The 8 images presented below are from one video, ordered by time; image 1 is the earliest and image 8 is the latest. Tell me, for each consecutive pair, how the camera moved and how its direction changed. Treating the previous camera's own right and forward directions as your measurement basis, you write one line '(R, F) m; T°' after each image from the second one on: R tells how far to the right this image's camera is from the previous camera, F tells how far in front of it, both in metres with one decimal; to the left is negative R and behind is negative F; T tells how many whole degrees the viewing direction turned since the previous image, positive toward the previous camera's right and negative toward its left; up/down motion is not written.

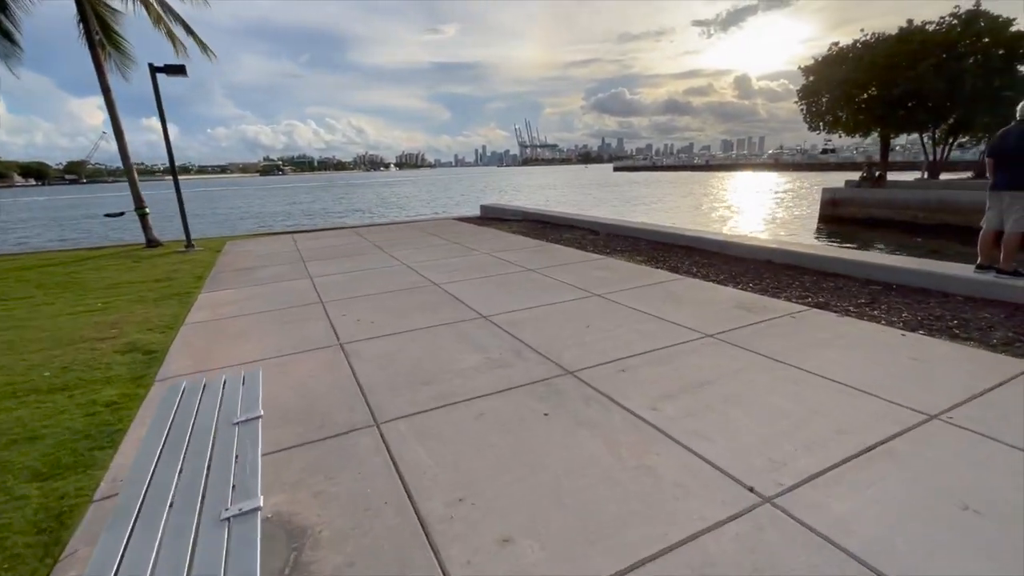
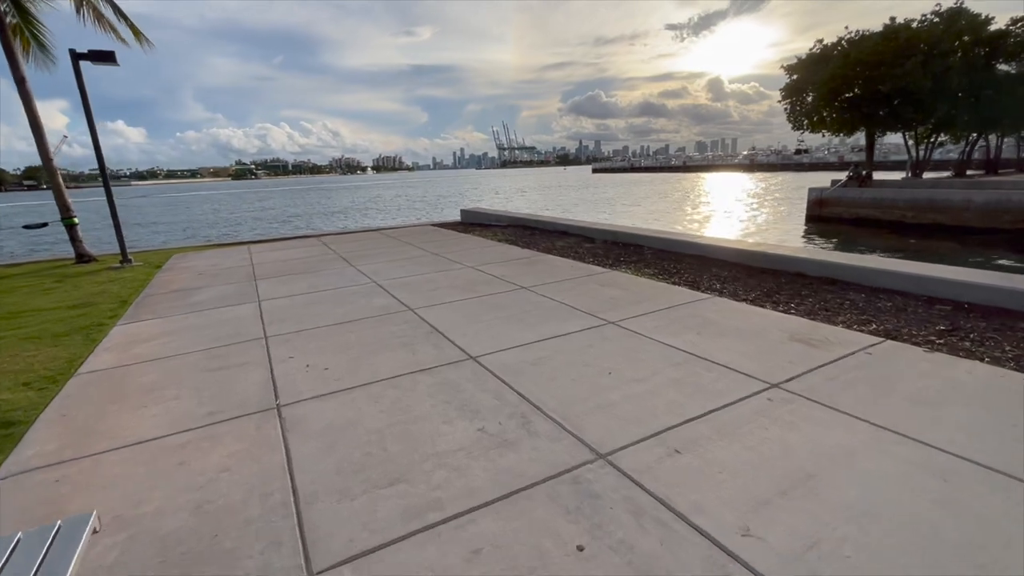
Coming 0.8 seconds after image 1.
(-0.1, +1.0) m; +2°
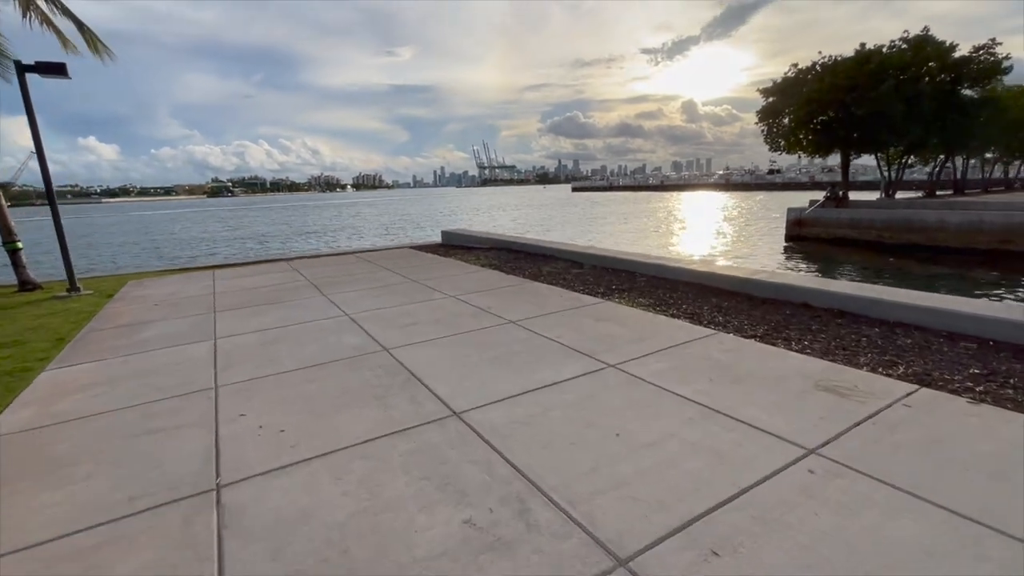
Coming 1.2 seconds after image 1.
(-0.1, +0.4) m; +2°
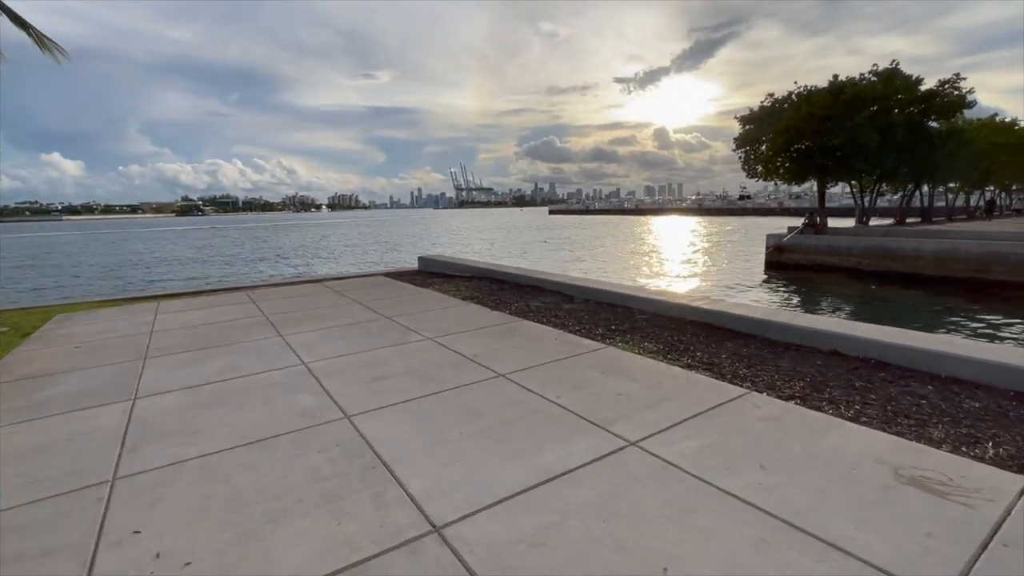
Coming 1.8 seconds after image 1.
(-0.1, +0.7) m; +3°
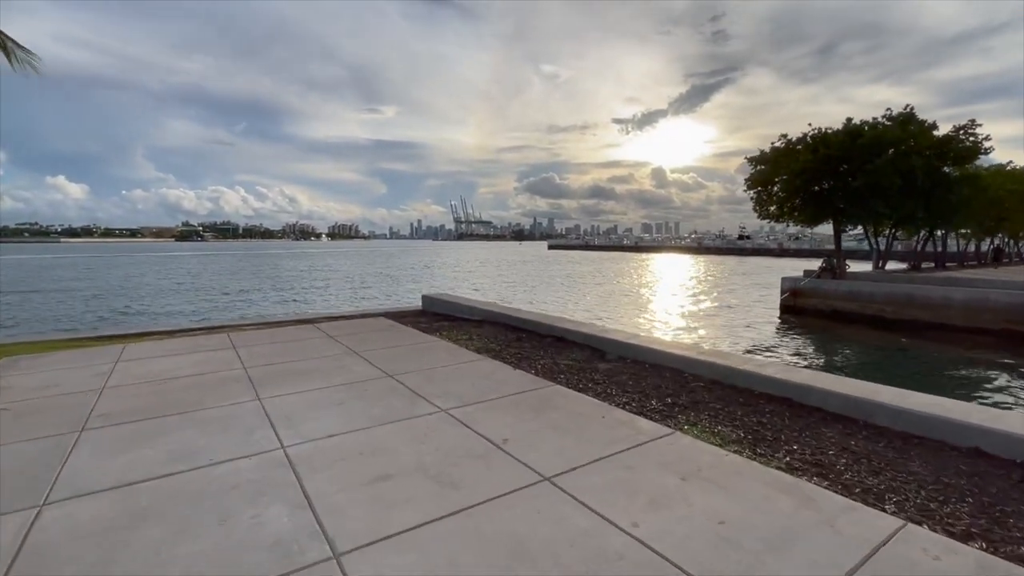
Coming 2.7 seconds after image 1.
(-0.4, +1.0) m; 0°
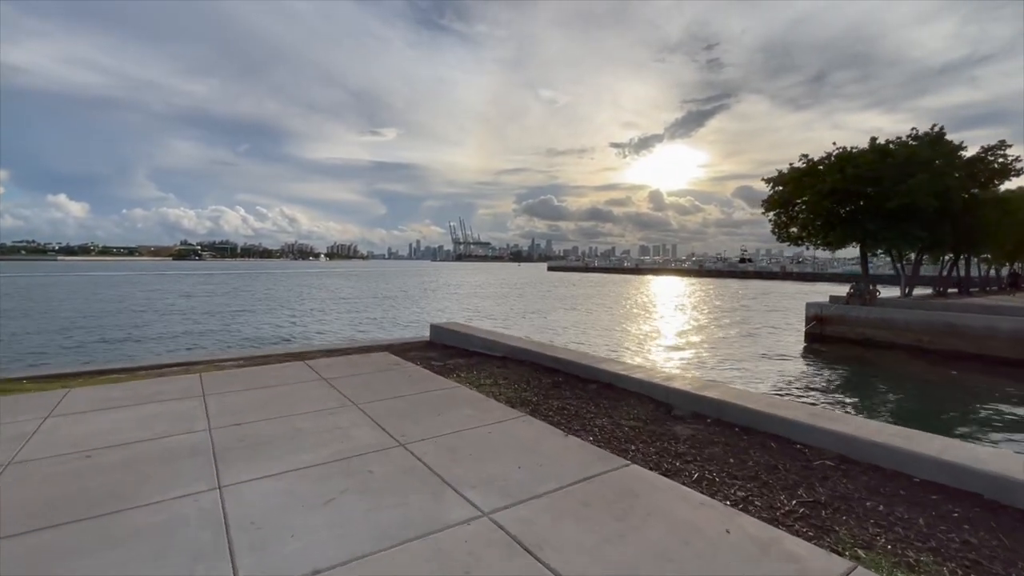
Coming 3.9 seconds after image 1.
(-0.5, +1.3) m; 0°
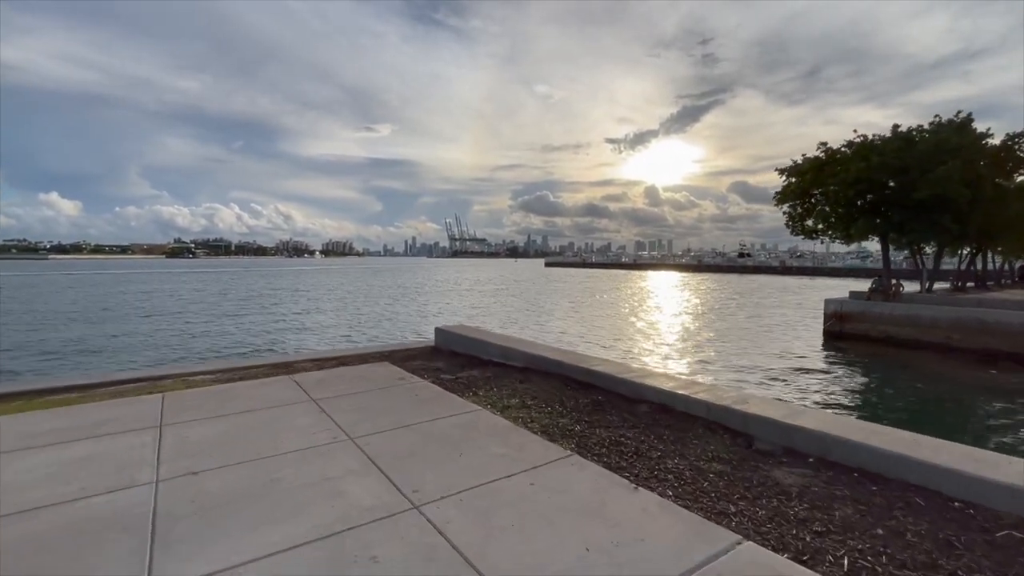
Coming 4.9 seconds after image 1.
(-0.3, +1.1) m; 0°
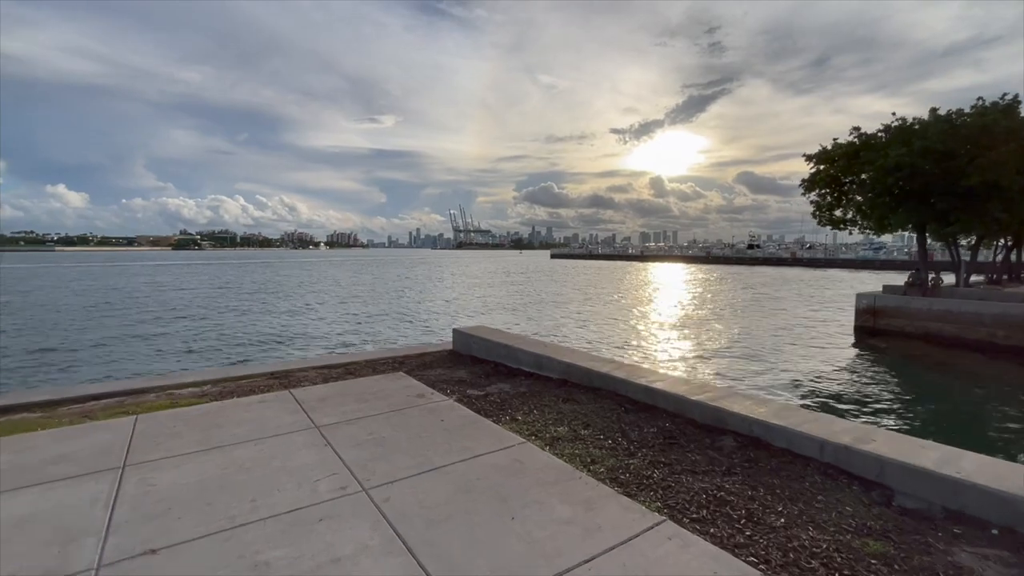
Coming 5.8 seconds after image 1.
(-0.4, +1.0) m; -1°
